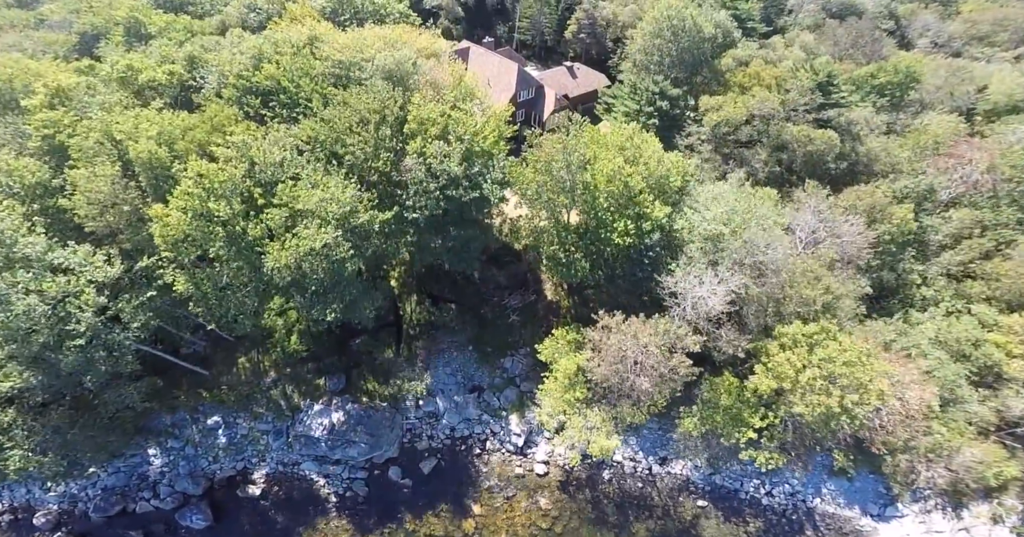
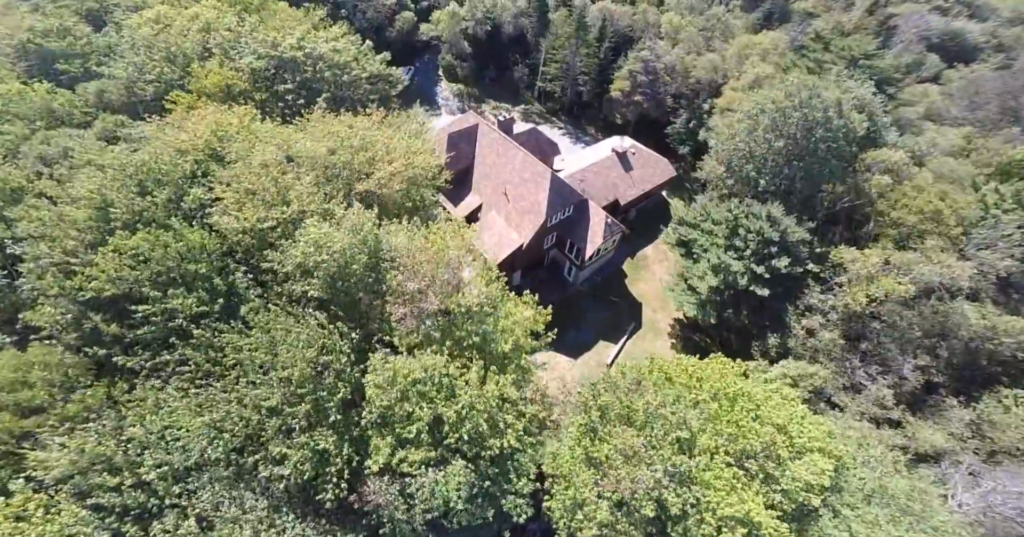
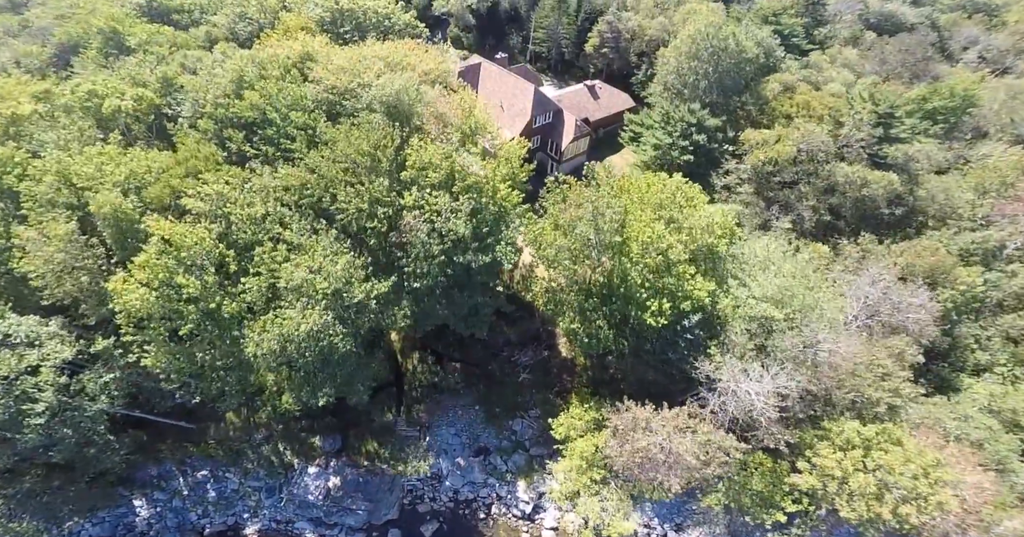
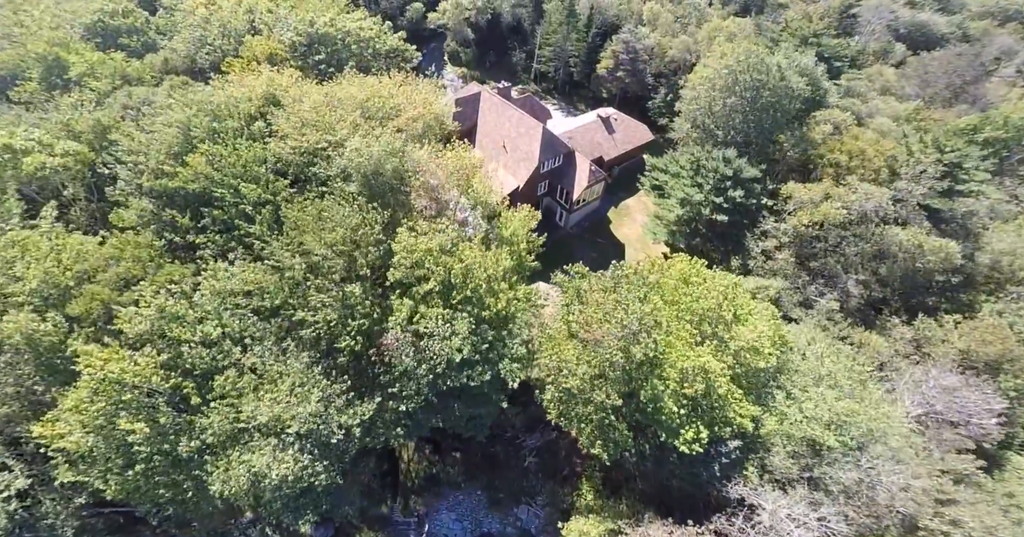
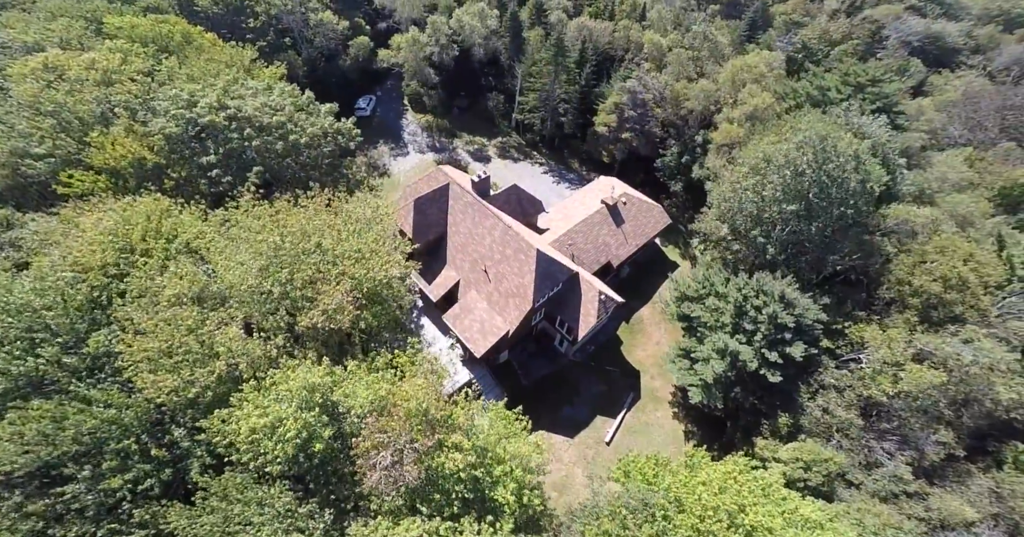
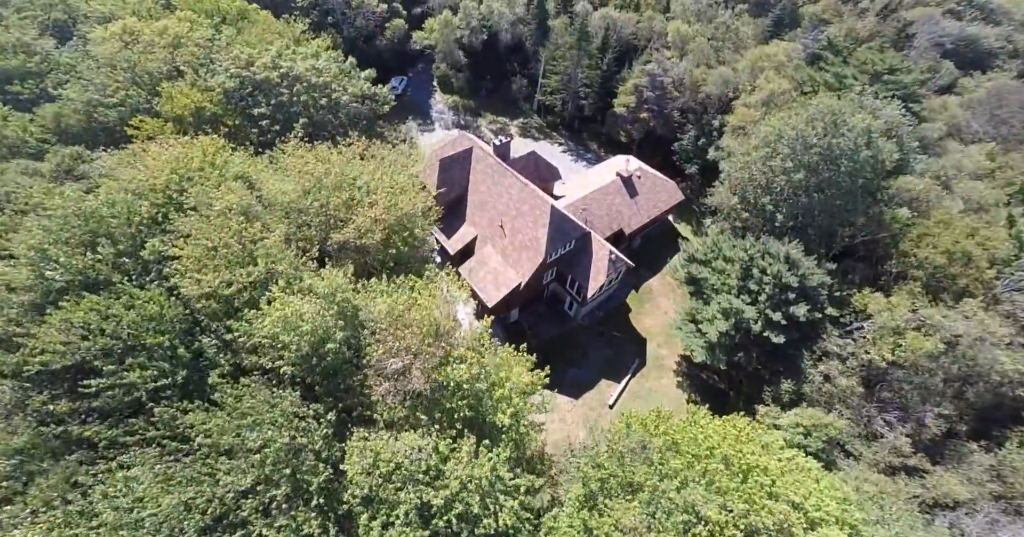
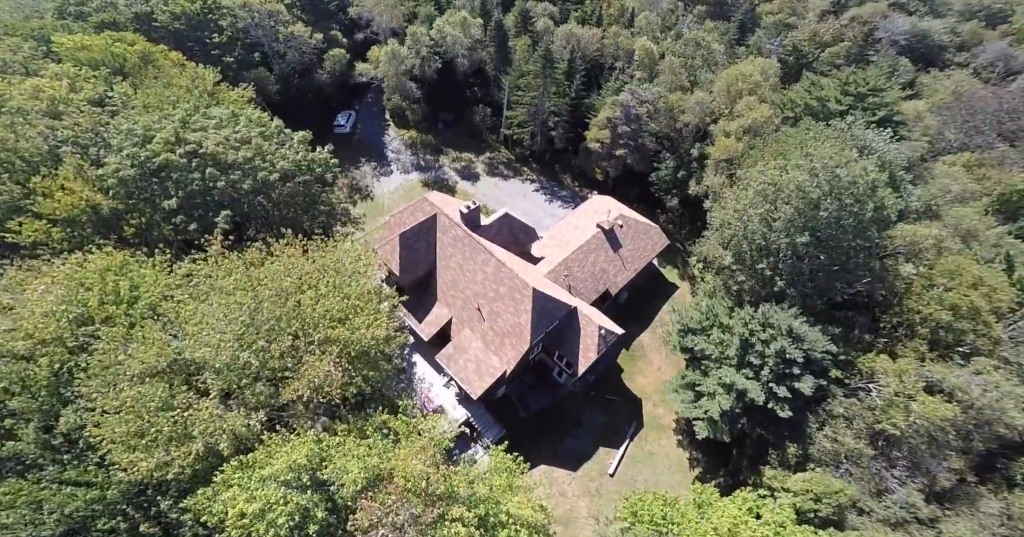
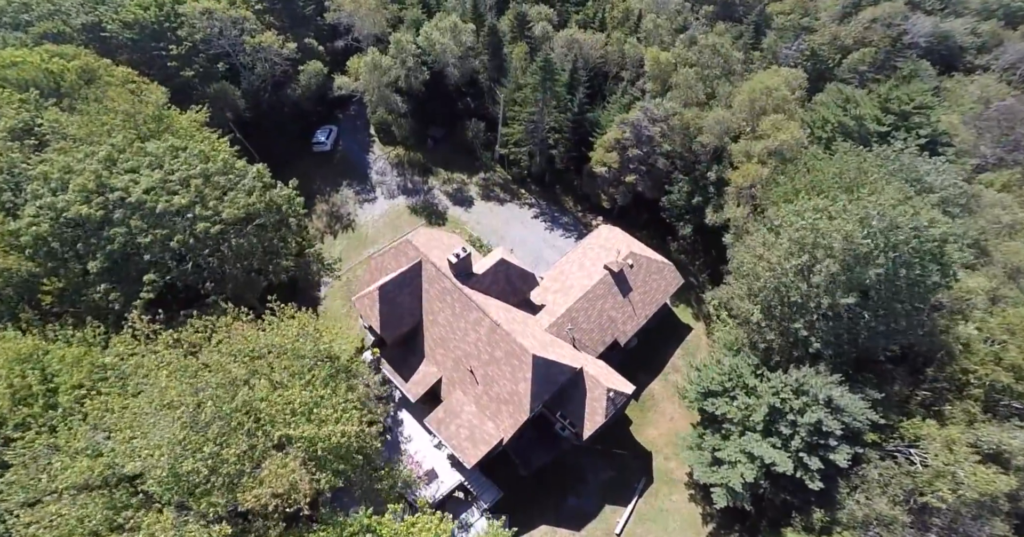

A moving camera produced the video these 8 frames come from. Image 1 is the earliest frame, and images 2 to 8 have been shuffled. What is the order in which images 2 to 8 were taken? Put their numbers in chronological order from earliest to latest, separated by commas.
3, 4, 2, 6, 5, 7, 8
